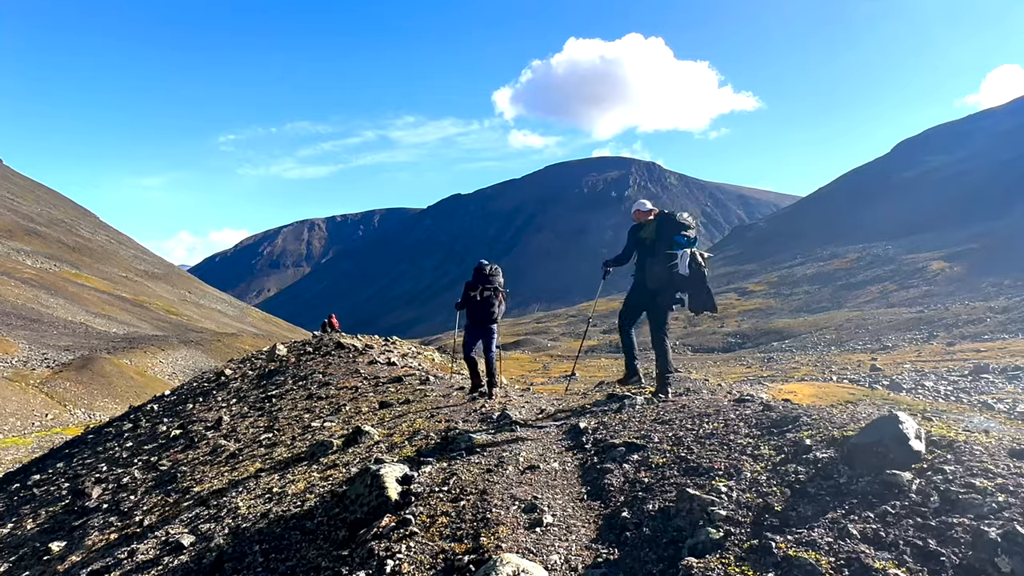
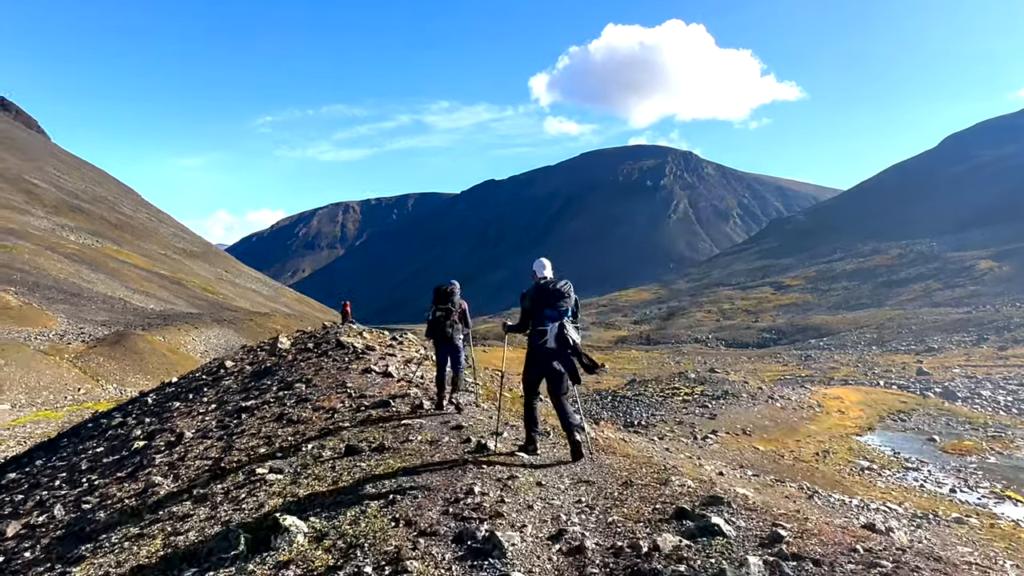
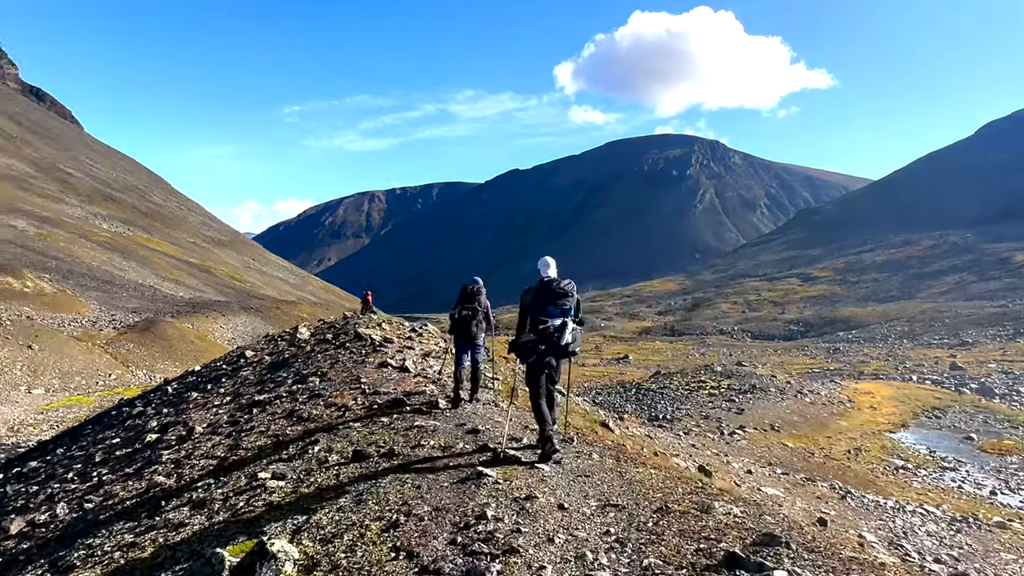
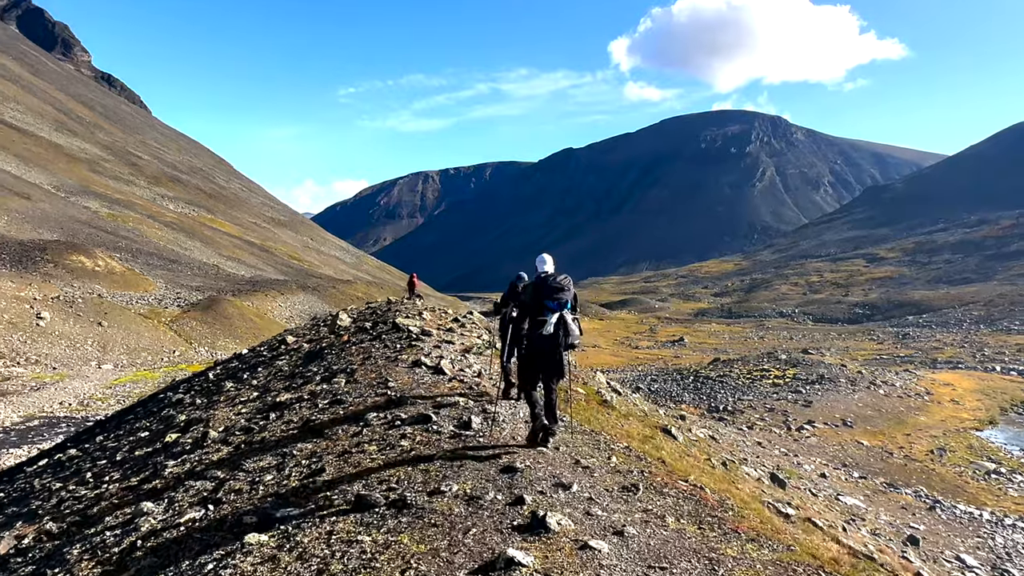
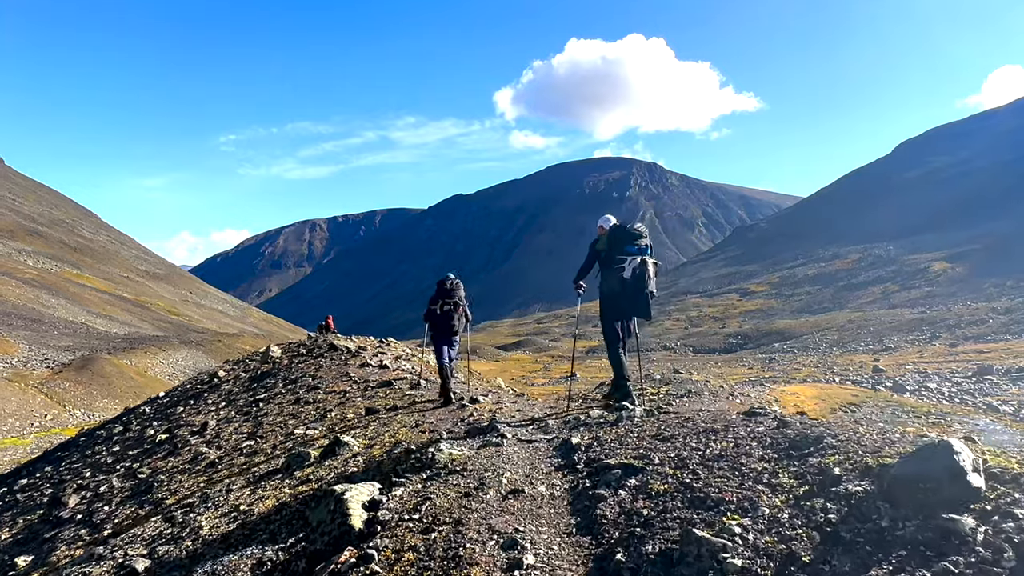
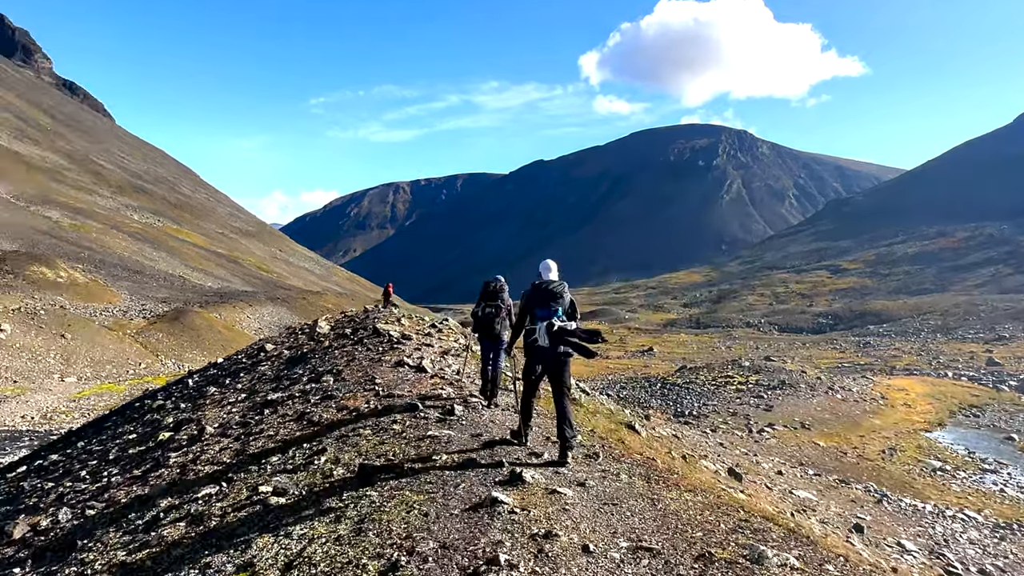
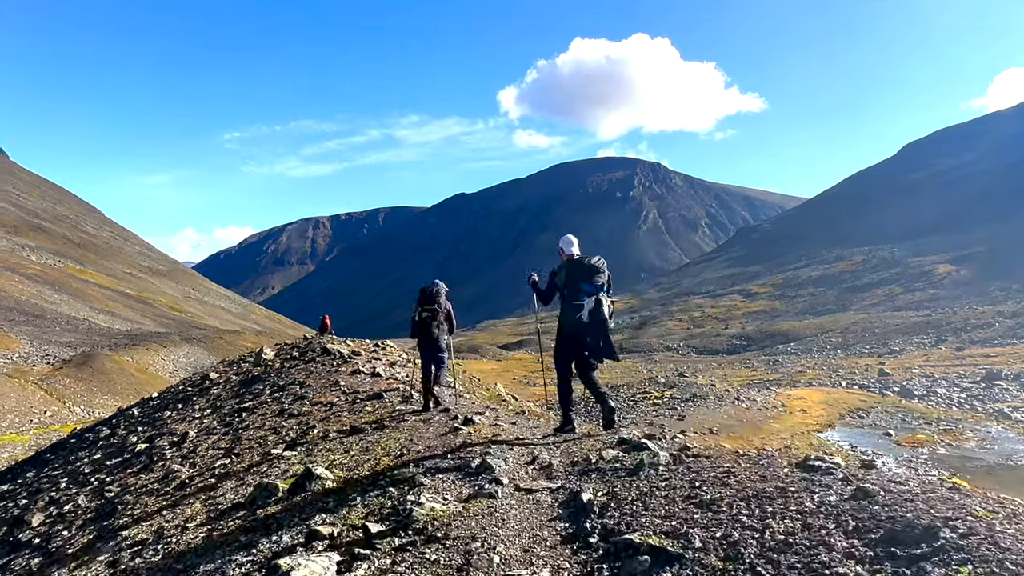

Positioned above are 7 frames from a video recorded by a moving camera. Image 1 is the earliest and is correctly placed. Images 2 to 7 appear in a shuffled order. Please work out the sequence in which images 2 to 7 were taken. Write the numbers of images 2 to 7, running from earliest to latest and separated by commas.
5, 7, 2, 3, 6, 4
